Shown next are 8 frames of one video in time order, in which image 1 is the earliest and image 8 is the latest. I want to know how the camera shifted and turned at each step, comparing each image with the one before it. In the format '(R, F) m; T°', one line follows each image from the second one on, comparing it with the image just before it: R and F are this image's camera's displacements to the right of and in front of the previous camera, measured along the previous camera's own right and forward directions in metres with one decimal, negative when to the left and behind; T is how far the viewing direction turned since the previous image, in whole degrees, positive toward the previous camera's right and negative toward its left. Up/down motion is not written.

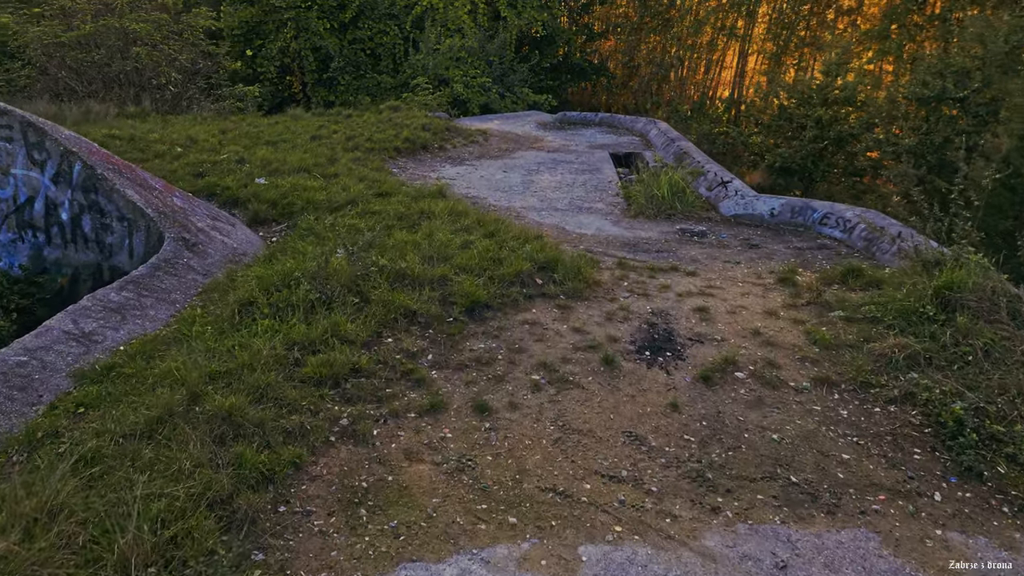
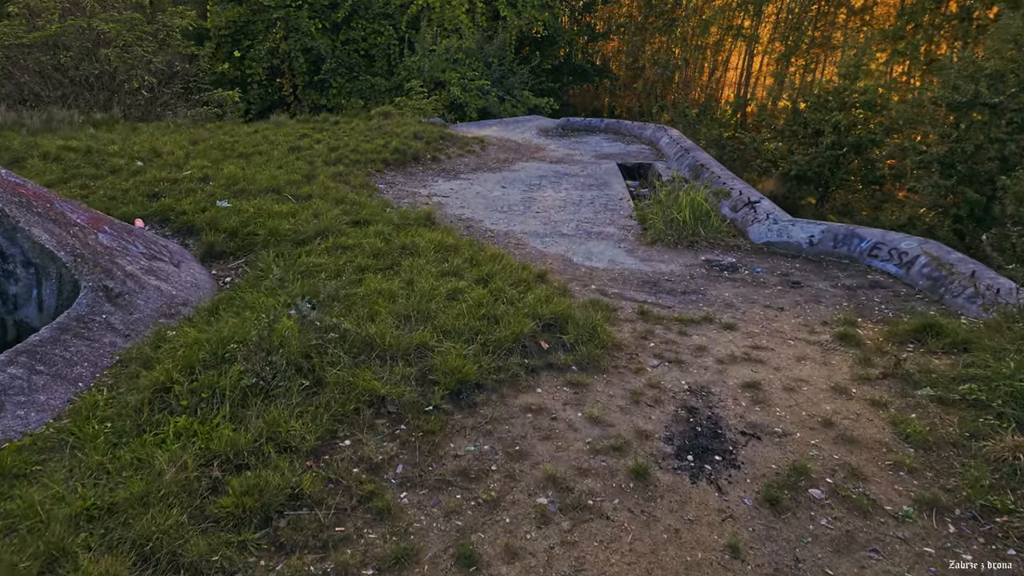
(0.0, +0.7) m; 0°
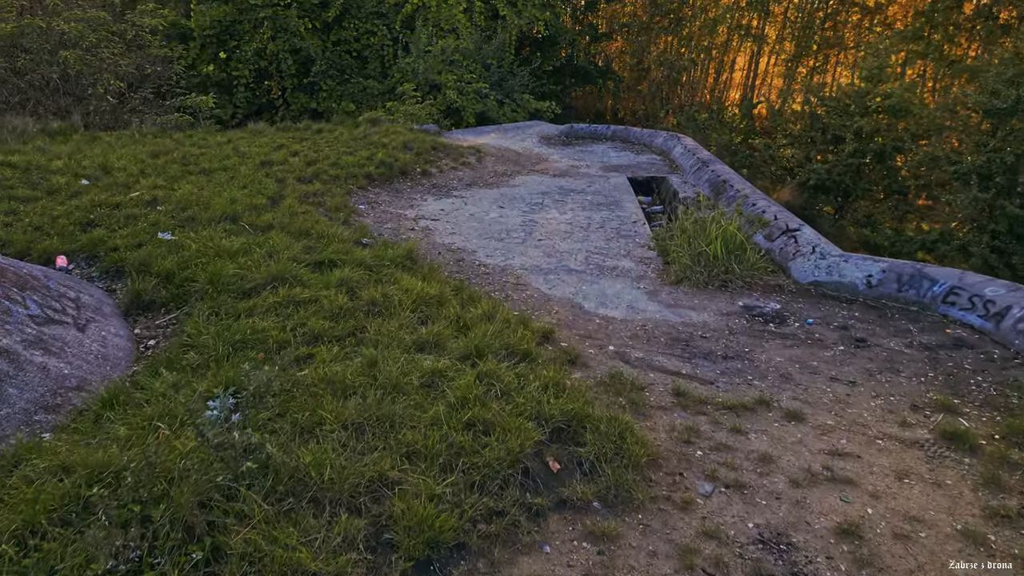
(0.0, +0.8) m; 0°
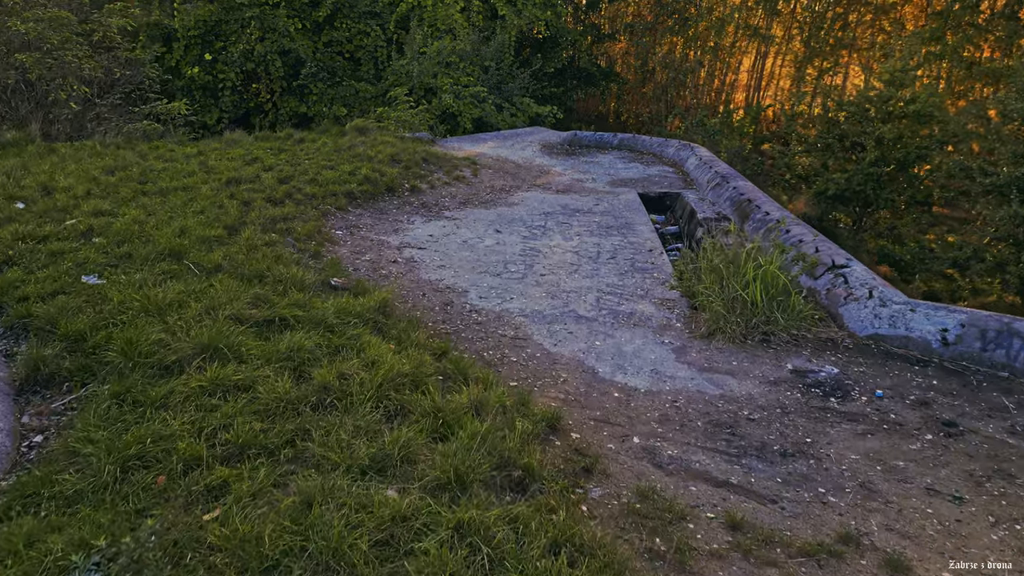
(0.0, +0.7) m; 0°
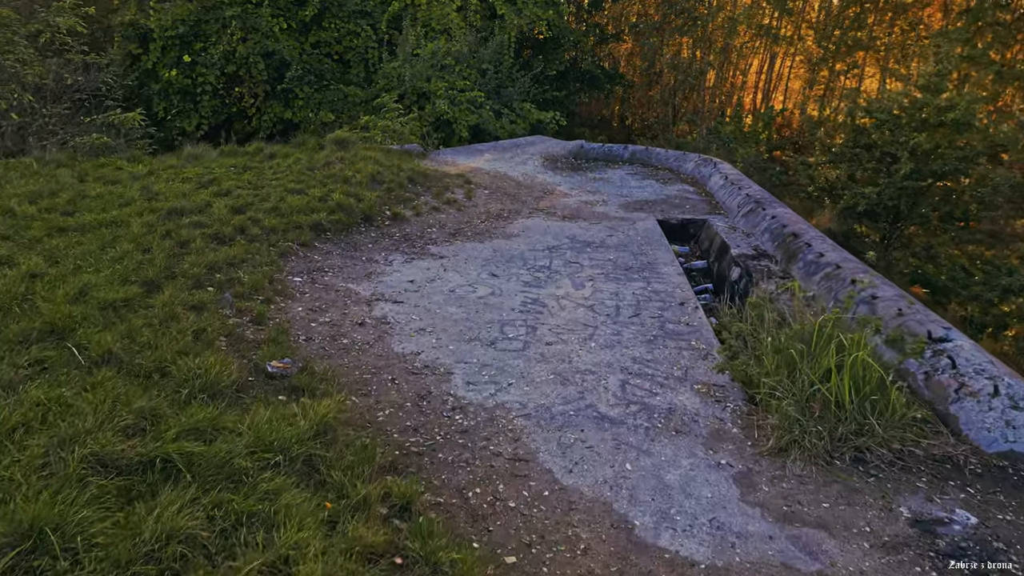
(0.0, +0.9) m; 0°
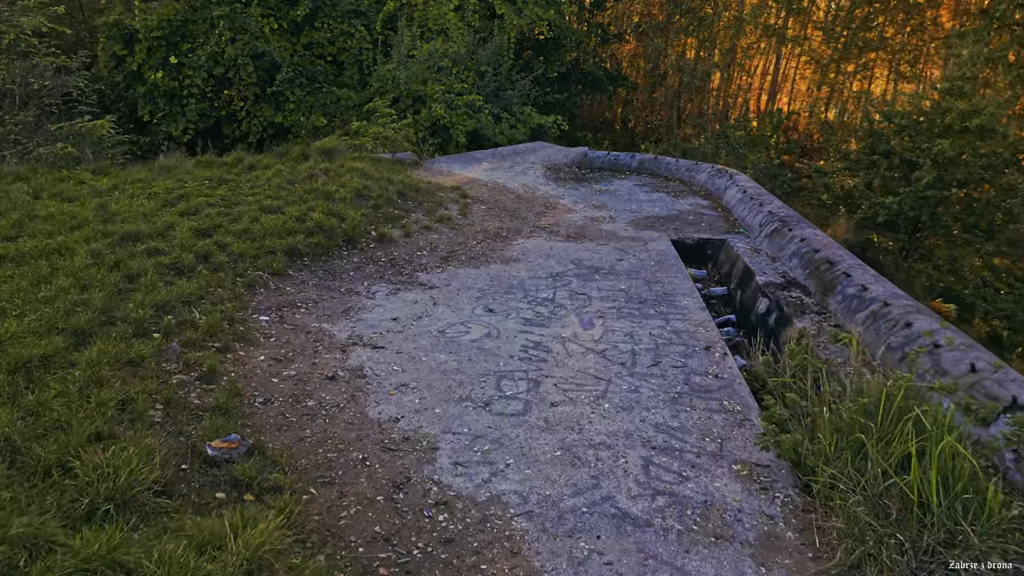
(0.0, +0.5) m; 0°
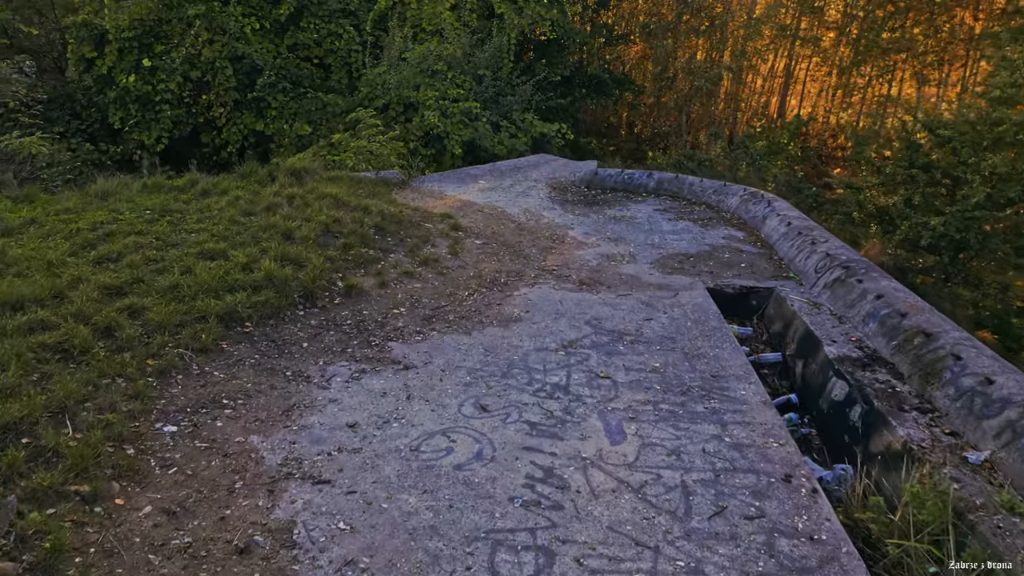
(0.0, +1.0) m; 0°
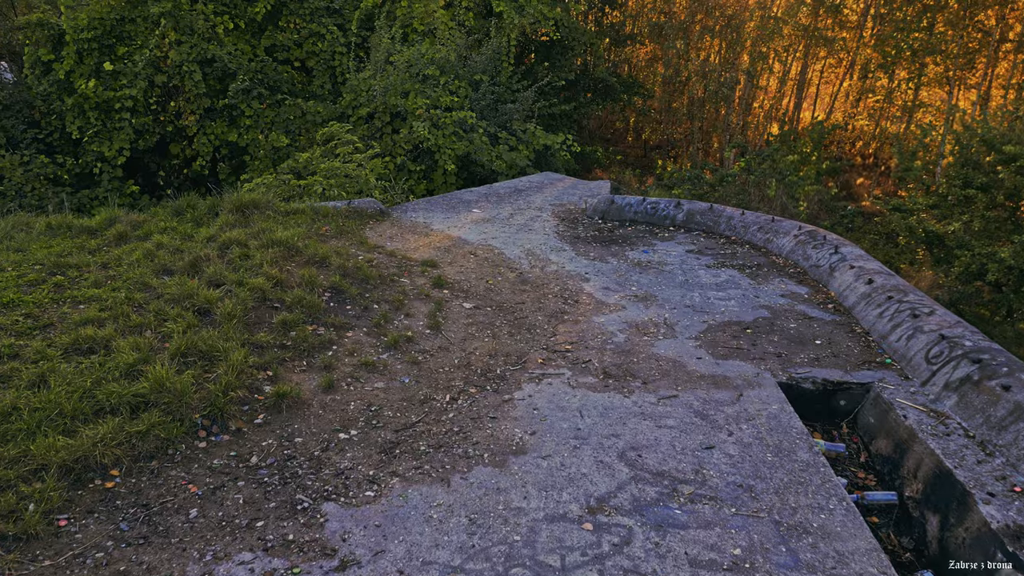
(0.0, +1.2) m; 0°
